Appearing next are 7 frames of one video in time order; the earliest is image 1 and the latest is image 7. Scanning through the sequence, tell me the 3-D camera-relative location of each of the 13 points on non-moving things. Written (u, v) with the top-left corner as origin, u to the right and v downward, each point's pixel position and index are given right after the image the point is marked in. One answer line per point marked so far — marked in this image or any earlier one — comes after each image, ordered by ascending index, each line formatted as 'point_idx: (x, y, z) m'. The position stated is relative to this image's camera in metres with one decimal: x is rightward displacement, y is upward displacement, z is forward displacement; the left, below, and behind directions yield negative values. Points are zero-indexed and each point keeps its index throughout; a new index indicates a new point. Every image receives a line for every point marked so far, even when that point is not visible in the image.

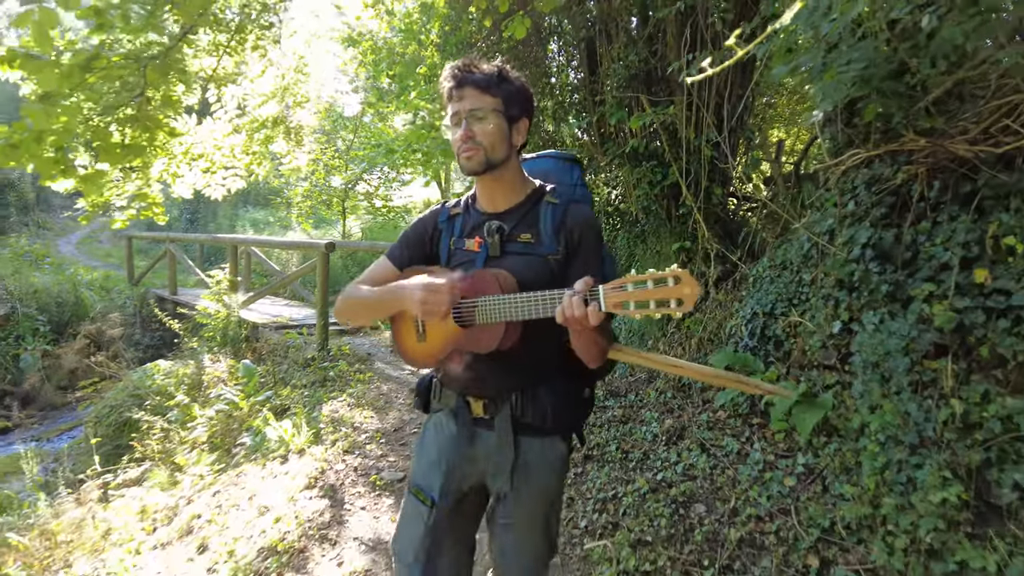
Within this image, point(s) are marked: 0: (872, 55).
0: (+1.0, +0.6, +1.7) m
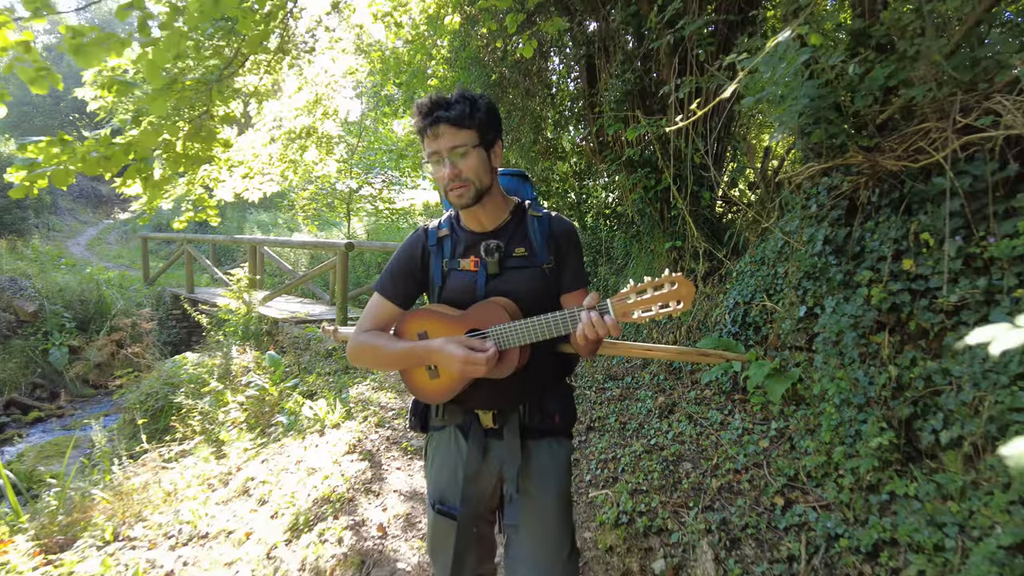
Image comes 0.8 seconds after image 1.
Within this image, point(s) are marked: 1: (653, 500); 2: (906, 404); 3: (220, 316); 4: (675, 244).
0: (+1.1, +0.7, +2.2) m
1: (+0.7, -1.0, +3.1) m
2: (+1.6, -0.5, +2.5) m
3: (-3.7, -0.4, +8.2) m
4: (+1.2, +0.3, +4.6) m
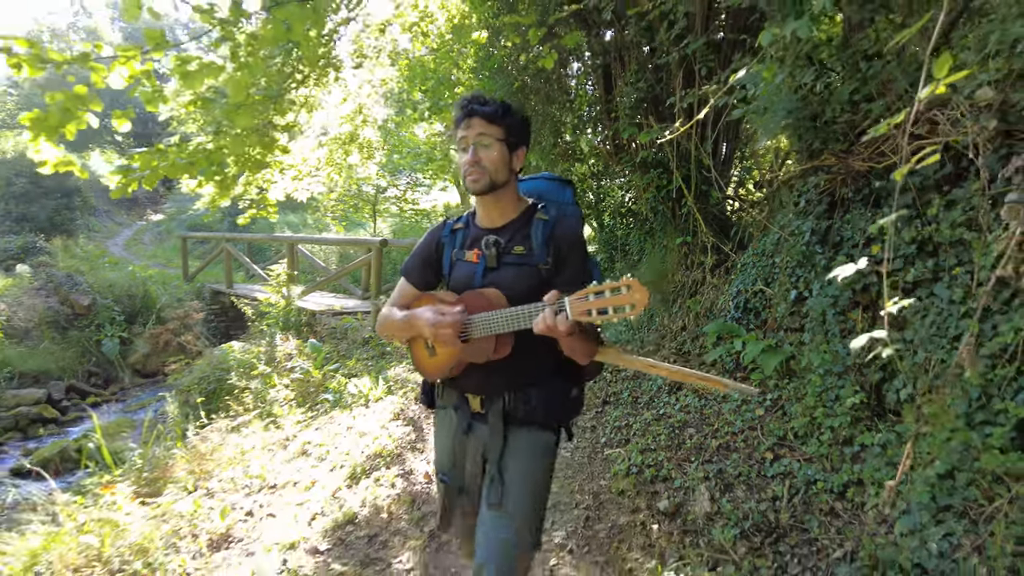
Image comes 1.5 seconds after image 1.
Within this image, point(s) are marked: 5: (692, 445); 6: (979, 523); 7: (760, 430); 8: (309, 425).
0: (+1.2, +0.8, +2.6) m
1: (+0.8, -0.9, +3.6) m
2: (+1.7, -0.4, +3.0) m
3: (-3.4, -0.3, +8.8) m
4: (+1.4, +0.4, +5.1) m
5: (+1.0, -0.9, +3.6) m
6: (+1.5, -0.8, +2.1) m
7: (+1.4, -0.8, +3.5) m
8: (-1.5, -1.0, +4.8) m
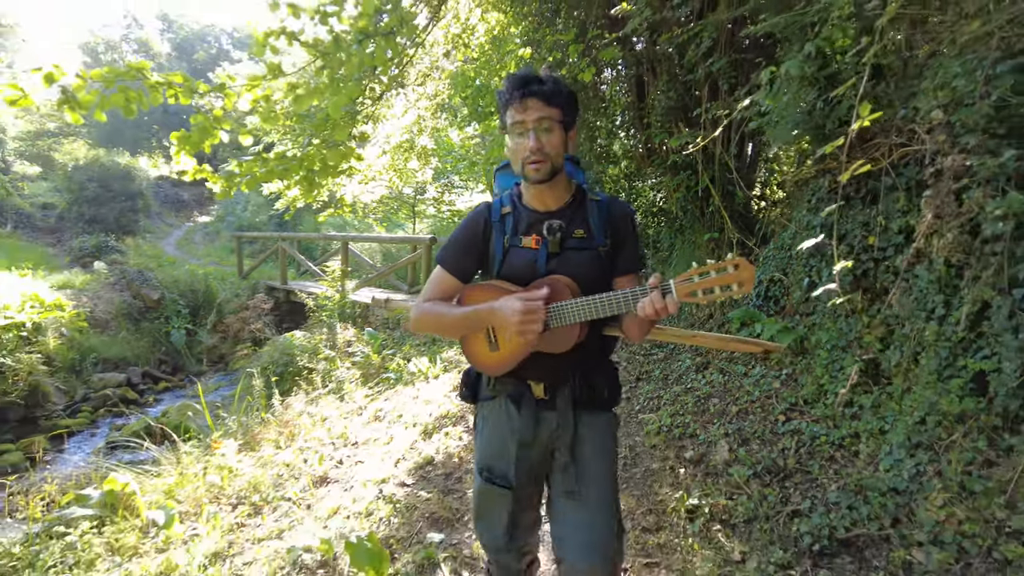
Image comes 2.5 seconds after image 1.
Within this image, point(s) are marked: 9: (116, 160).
0: (+1.4, +0.9, +3.2) m
1: (+1.1, -0.8, +4.1) m
2: (+2.0, -0.3, +3.5) m
3: (-2.8, -0.2, +9.5) m
4: (+1.8, +0.5, +5.7) m
5: (+1.3, -0.8, +4.2) m
6: (+1.7, -0.7, +2.6) m
7: (+1.7, -0.7, +4.1) m
8: (-1.1, -0.9, +5.5) m
9: (-10.0, +3.2, +16.4) m
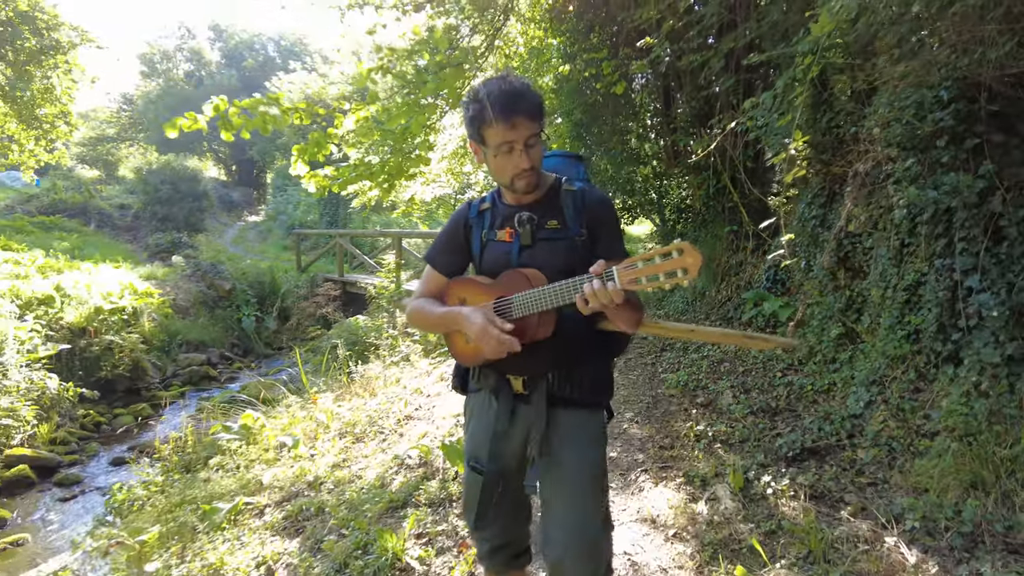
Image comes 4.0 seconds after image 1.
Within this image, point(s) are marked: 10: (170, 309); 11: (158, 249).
0: (+1.7, +1.0, +4.1) m
1: (+1.5, -0.7, +5.0) m
2: (+2.3, -0.2, +4.3) m
3: (-2.2, -0.1, +10.6) m
4: (+2.2, +0.6, +6.5) m
5: (+1.7, -0.6, +5.1) m
6: (+2.0, -0.5, +3.5) m
7: (+2.0, -0.5, +4.9) m
8: (-0.7, -0.8, +6.5) m
9: (-9.0, +3.4, +17.8) m
10: (-5.7, -0.4, +10.9) m
11: (-7.8, +0.9, +14.4) m
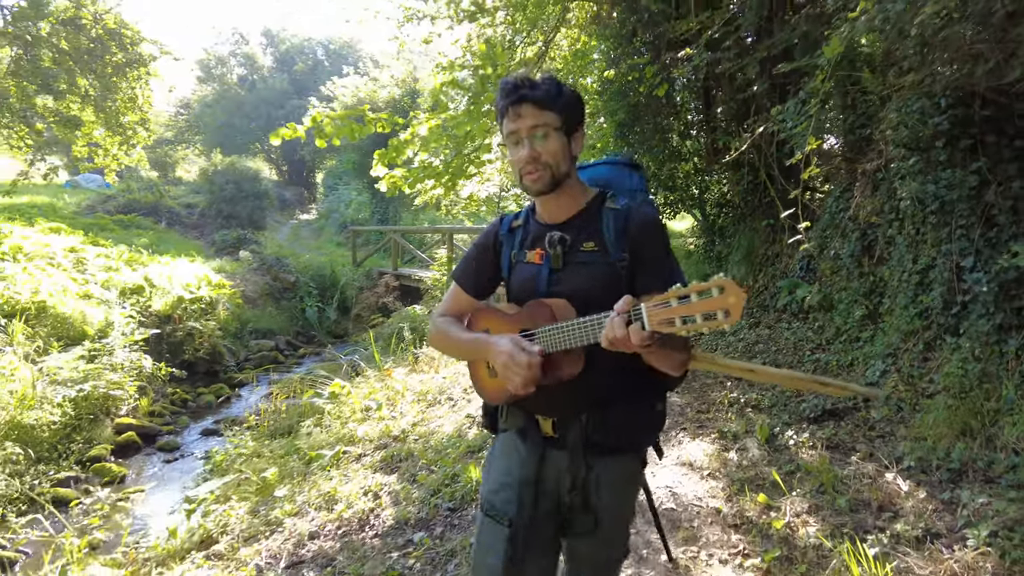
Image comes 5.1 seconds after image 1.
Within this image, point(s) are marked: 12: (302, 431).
0: (+2.1, +1.1, +4.5) m
1: (+1.9, -0.6, +5.5) m
2: (+2.7, 0.0, +4.8) m
3: (-1.4, +0.1, +11.3) m
4: (+2.7, +0.7, +7.0) m
5: (+2.1, -0.5, +5.6) m
6: (+2.4, -0.4, +4.0) m
7: (+2.4, -0.4, +5.4) m
8: (-0.2, -0.7, +7.1) m
9: (-7.8, +3.6, +18.9) m
10: (-4.9, -0.2, +11.9) m
11: (-6.8, +1.0, +15.4) m
12: (-1.6, -1.1, +5.0) m
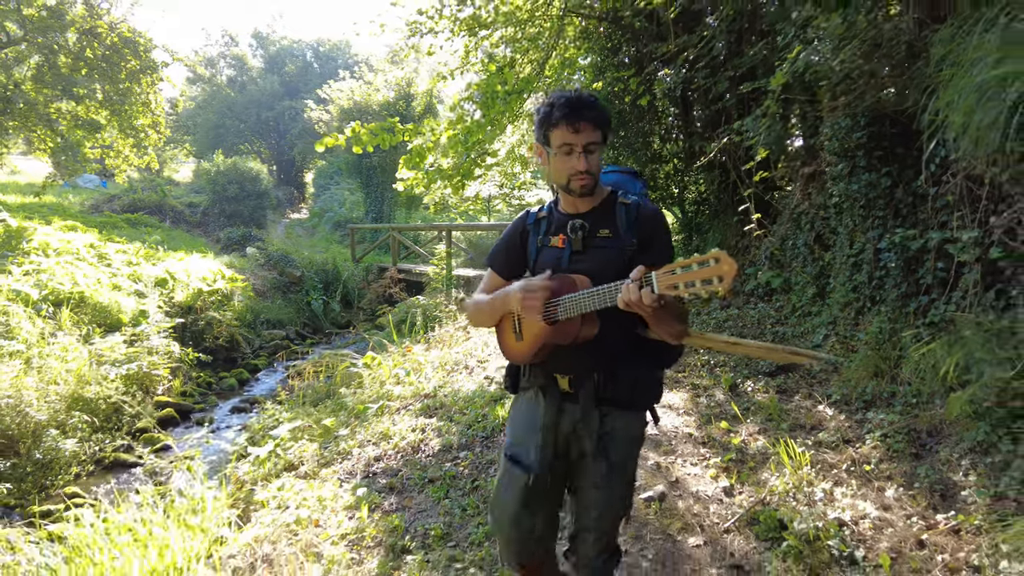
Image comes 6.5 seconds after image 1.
0: (+2.2, +1.3, +5.5) m
1: (+2.0, -0.4, +6.5) m
2: (+2.7, +0.1, +5.8) m
3: (-1.5, +0.2, +12.2) m
4: (+2.7, +0.9, +7.9) m
5: (+2.2, -0.4, +6.5) m
6: (+2.5, -0.3, +4.9) m
7: (+2.5, -0.3, +6.4) m
8: (-0.2, -0.5, +8.0) m
9: (-8.1, +3.7, +19.6) m
10: (-5.0, -0.1, +12.6) m
11: (-7.0, +1.2, +16.1) m
12: (-1.5, -1.0, +5.9) m
